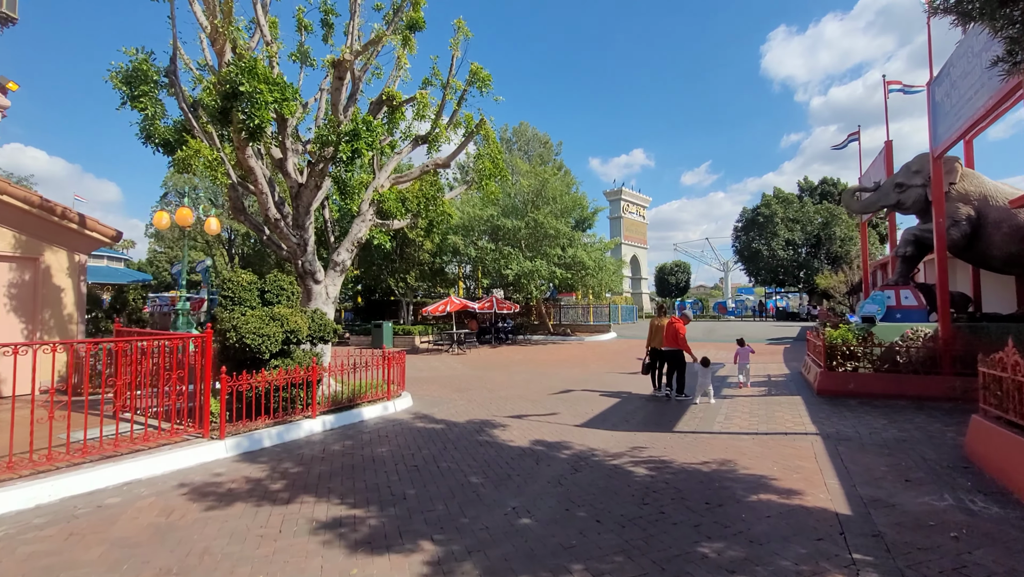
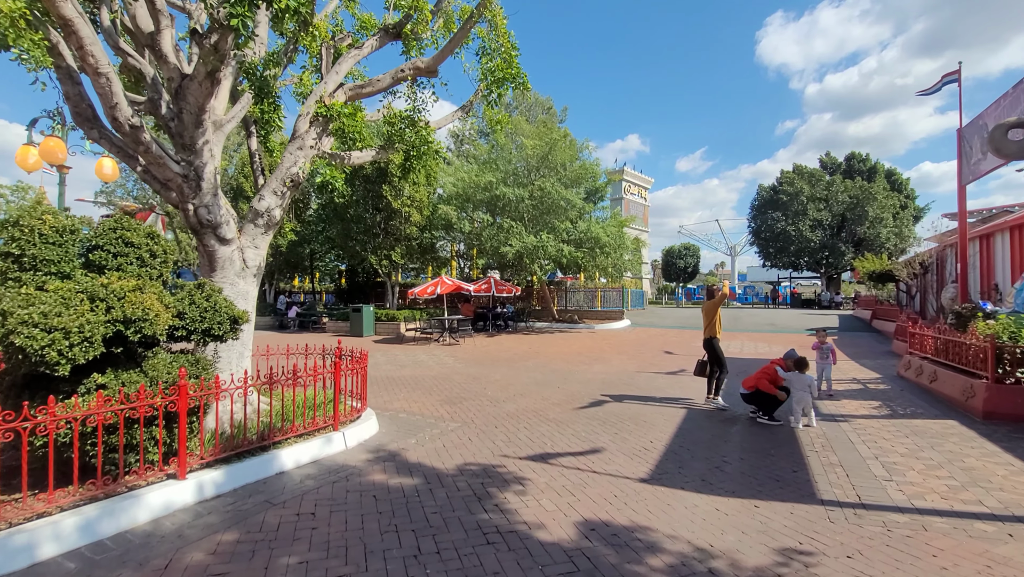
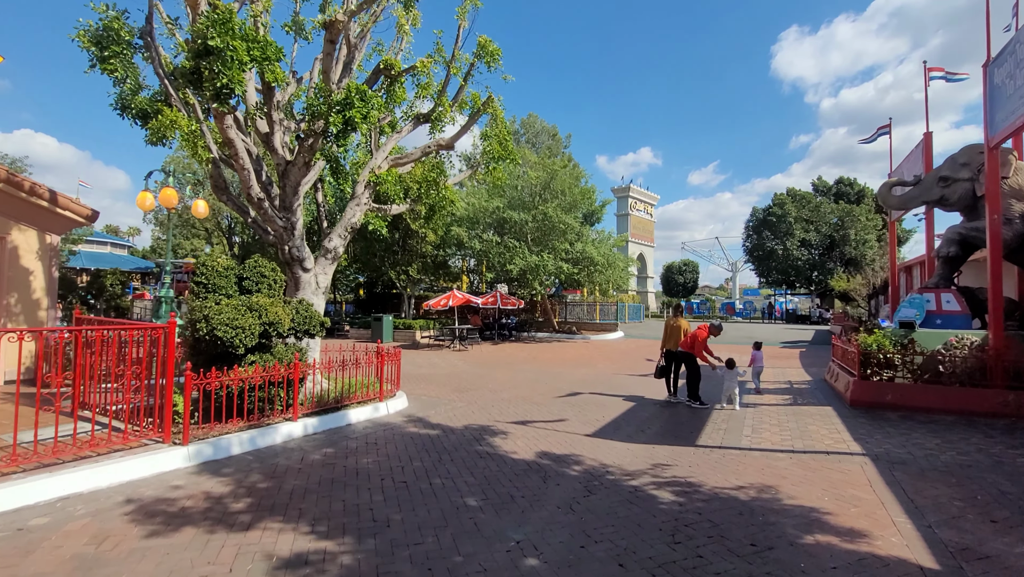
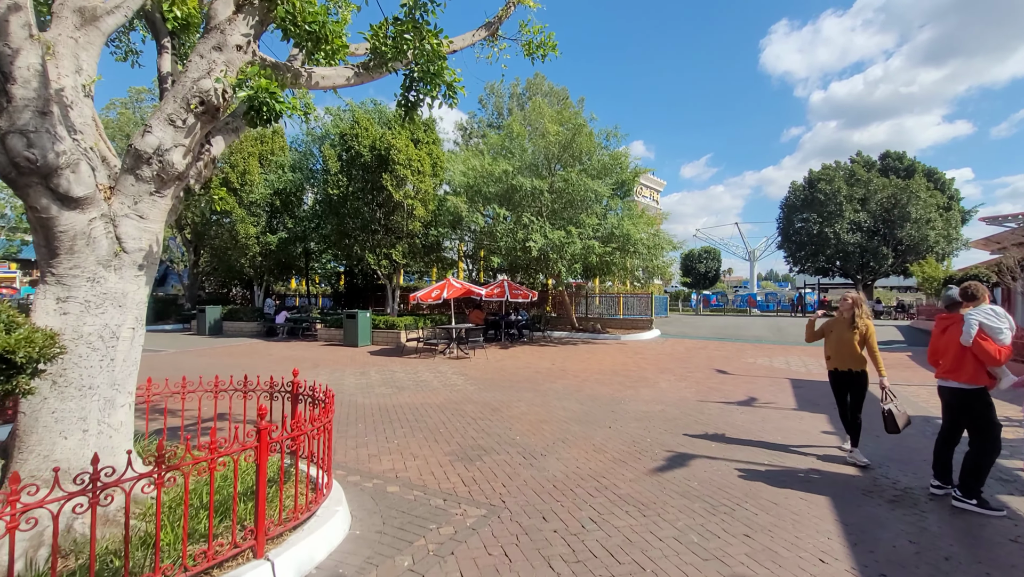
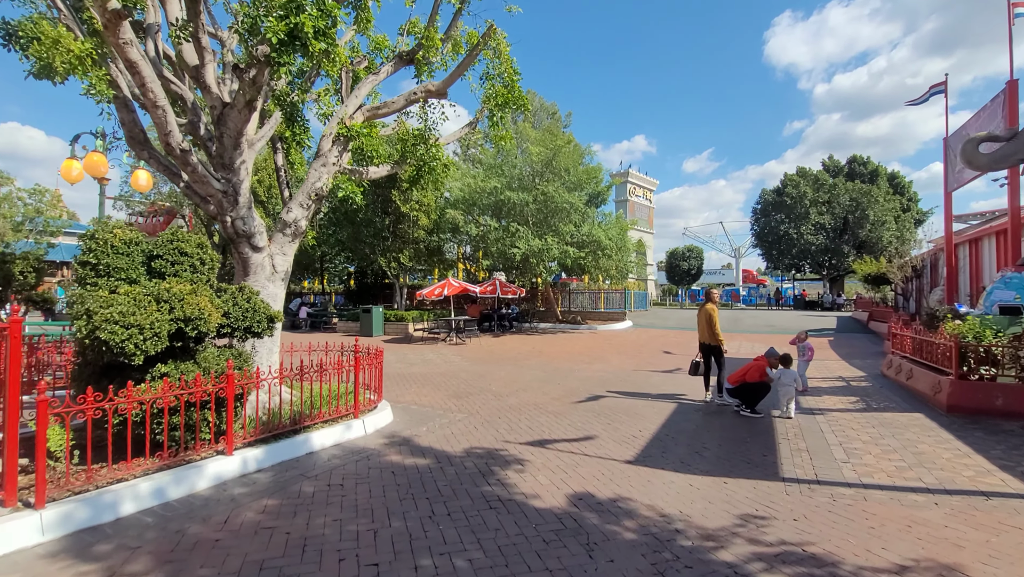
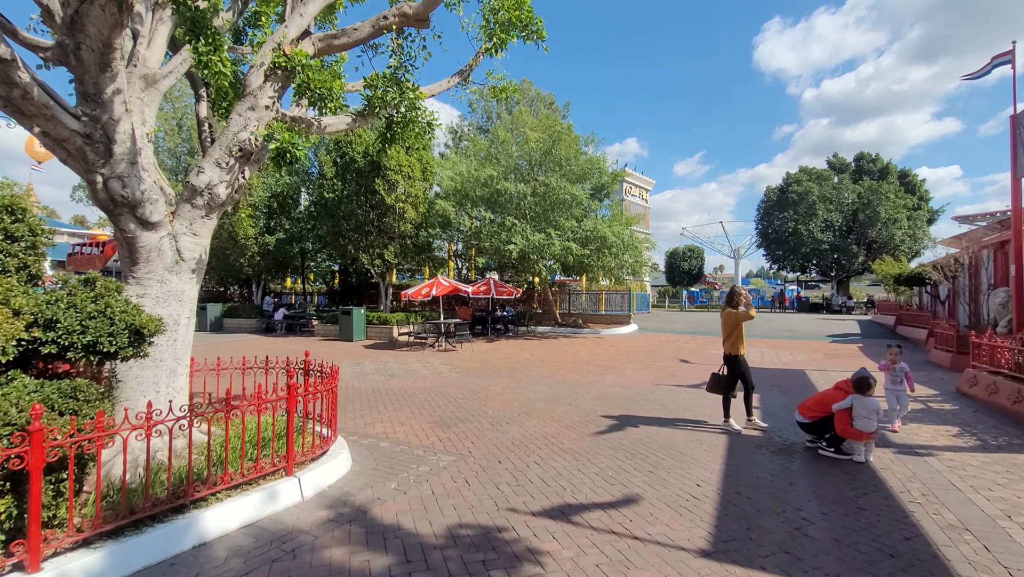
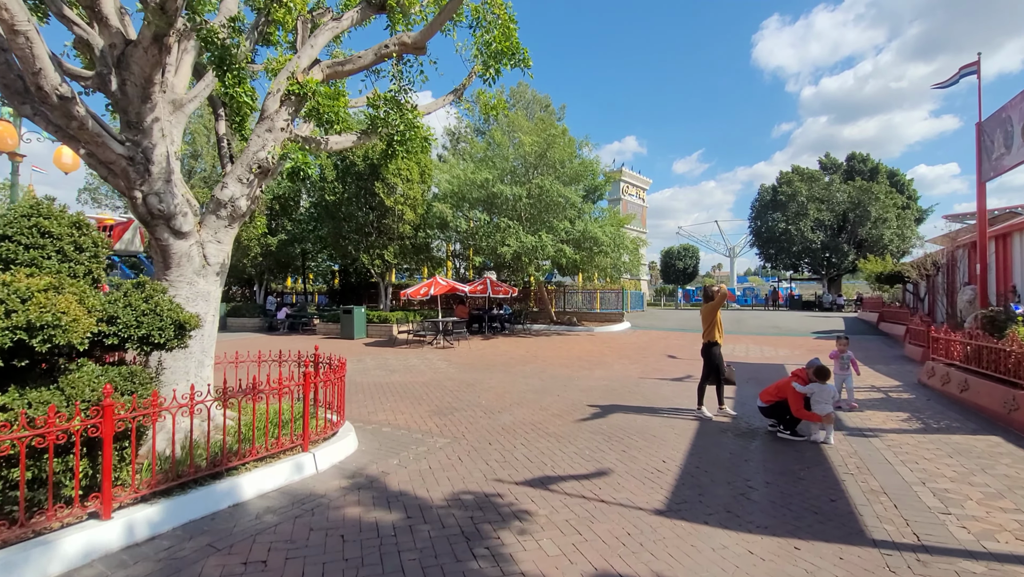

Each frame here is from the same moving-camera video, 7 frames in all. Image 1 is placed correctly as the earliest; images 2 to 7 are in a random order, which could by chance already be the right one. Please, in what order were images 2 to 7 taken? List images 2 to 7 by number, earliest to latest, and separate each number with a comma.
3, 5, 2, 7, 6, 4
